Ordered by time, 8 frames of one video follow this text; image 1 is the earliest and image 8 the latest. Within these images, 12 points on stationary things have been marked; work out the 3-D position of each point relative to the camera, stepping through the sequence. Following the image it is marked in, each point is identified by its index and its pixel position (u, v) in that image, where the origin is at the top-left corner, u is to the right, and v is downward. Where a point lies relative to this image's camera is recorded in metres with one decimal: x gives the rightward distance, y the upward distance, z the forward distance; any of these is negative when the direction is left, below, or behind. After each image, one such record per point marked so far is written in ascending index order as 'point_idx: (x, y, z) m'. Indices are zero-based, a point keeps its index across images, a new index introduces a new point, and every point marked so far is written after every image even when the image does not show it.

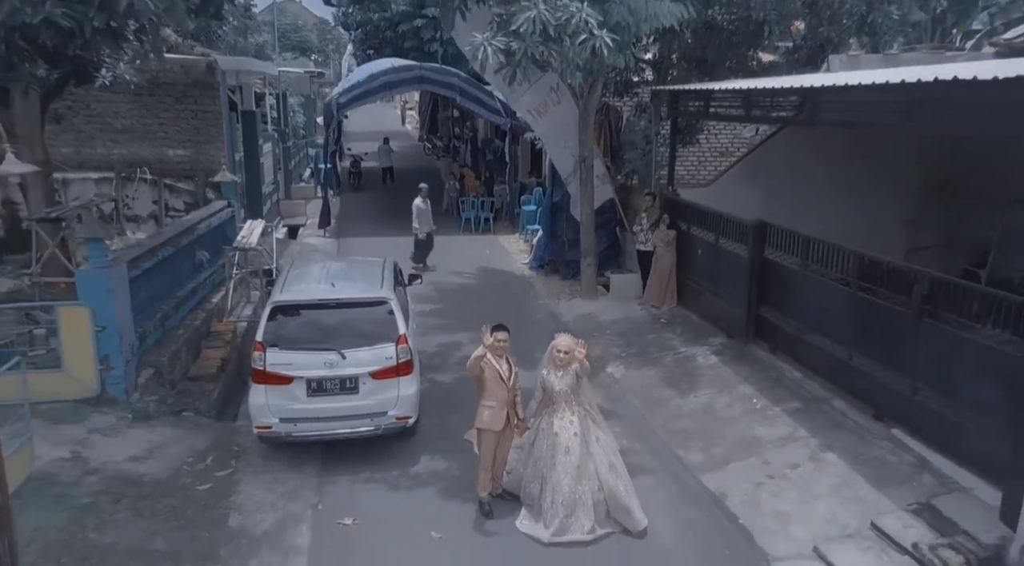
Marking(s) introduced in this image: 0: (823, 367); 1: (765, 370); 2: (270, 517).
0: (+2.9, -0.8, +7.4) m
1: (+2.5, -0.9, +7.9) m
2: (-1.8, -1.7, +5.9) m
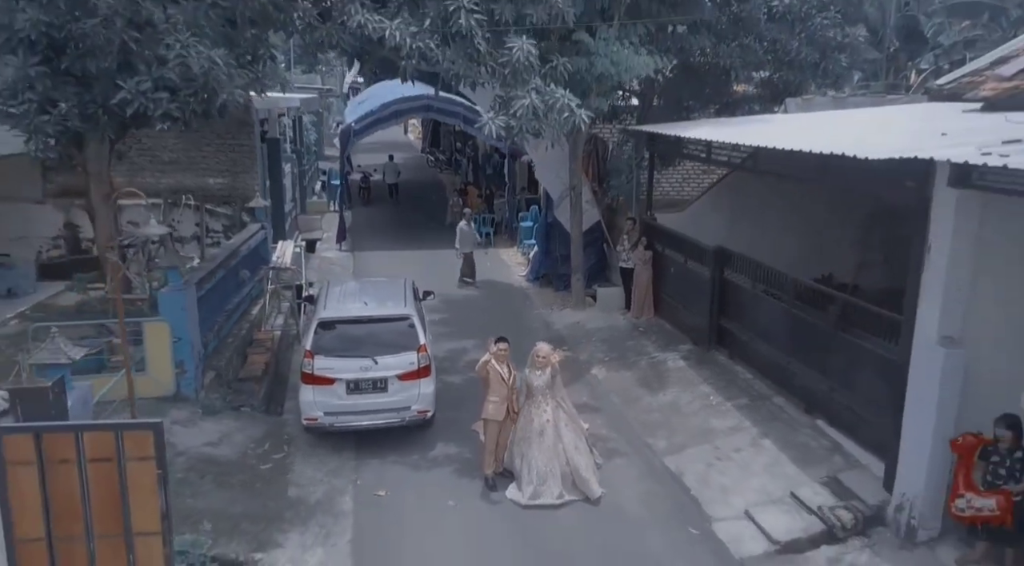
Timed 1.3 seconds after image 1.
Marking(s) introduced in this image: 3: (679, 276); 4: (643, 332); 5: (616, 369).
0: (+2.9, -1.0, +9.0) m
1: (+2.5, -1.1, +9.5) m
2: (-1.8, -1.9, +7.4) m
3: (+2.3, +0.1, +11.1) m
4: (+1.9, -0.7, +11.4) m
5: (+1.3, -1.1, +10.2) m
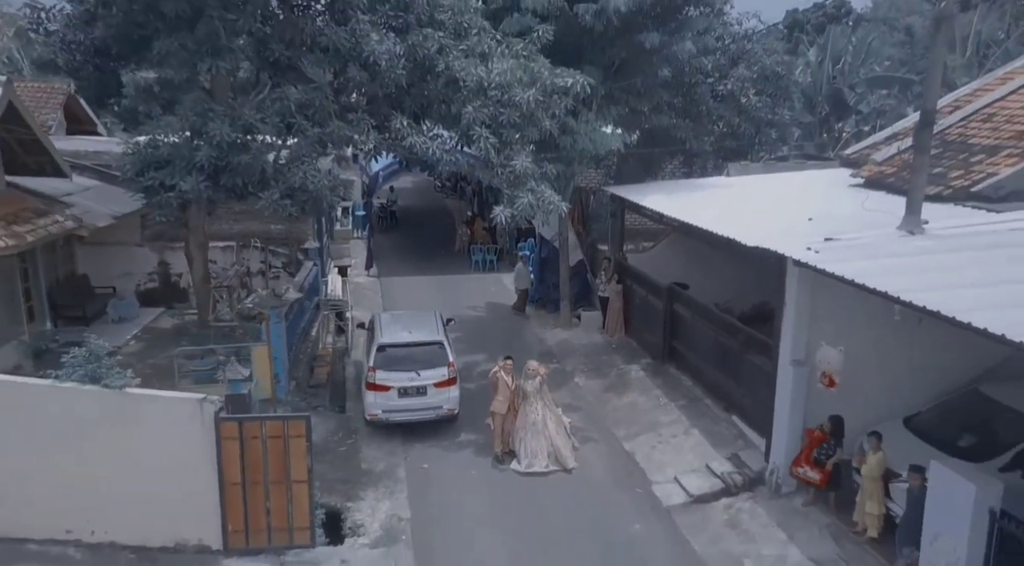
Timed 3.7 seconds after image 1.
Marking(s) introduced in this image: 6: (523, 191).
0: (+2.9, -1.5, +12.3) m
1: (+2.5, -1.6, +12.8) m
2: (-1.7, -2.4, +10.7) m
3: (+2.4, -0.4, +14.4) m
4: (+1.9, -1.2, +14.6) m
5: (+1.3, -1.6, +13.4) m
6: (+0.1, +1.2, +10.8) m
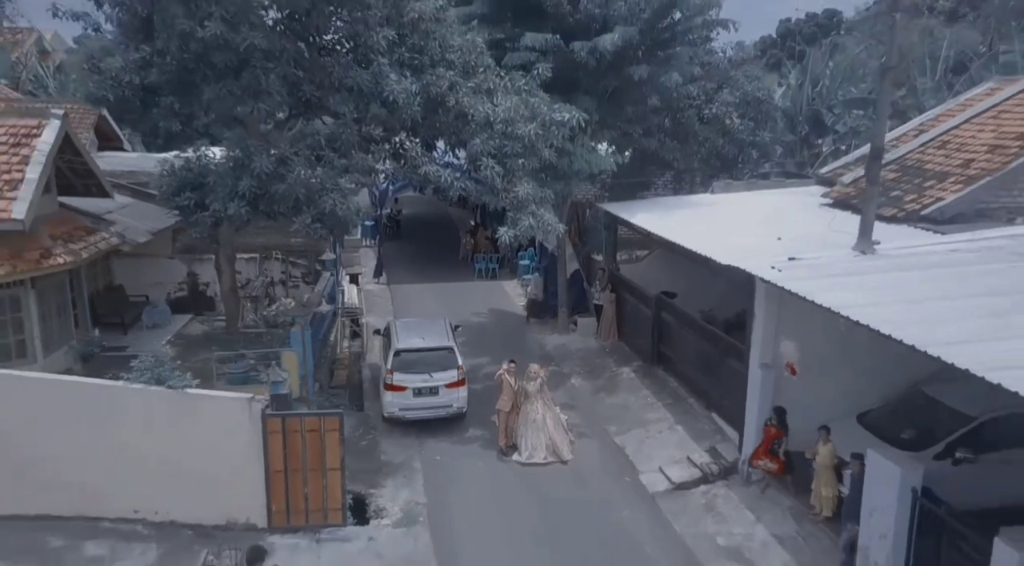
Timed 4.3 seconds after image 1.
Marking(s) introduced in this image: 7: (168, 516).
0: (+3.0, -1.7, +13.6) m
1: (+2.6, -1.8, +14.1) m
2: (-1.7, -2.6, +12.0) m
3: (+2.4, -0.6, +15.7) m
4: (+1.9, -1.4, +15.9) m
5: (+1.4, -1.8, +14.7) m
6: (+0.2, +1.0, +12.1) m
7: (-4.0, -2.7, +9.3) m
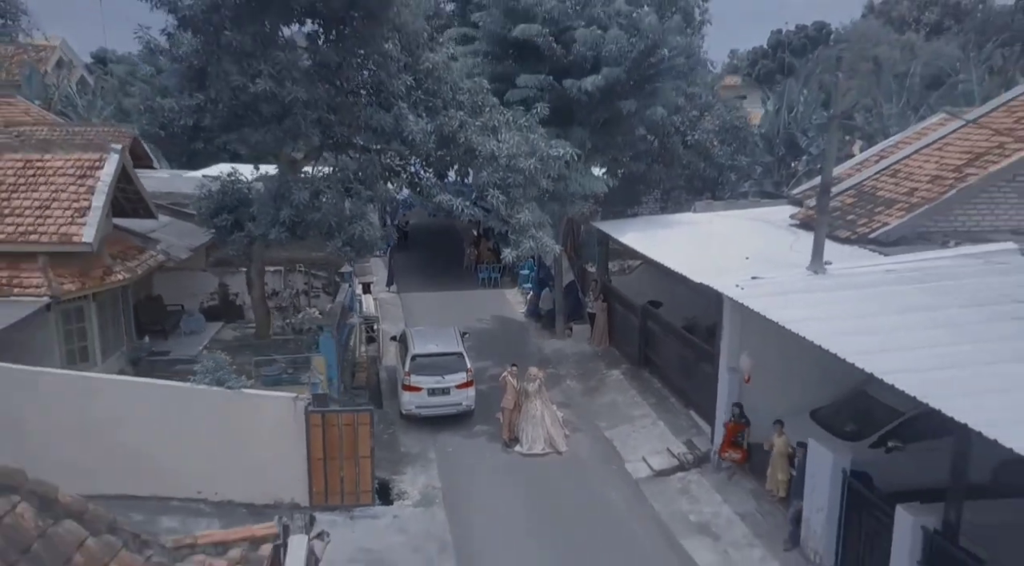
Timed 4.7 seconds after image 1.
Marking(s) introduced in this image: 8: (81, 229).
0: (+3.0, -1.9, +15.3) m
1: (+2.6, -2.0, +15.8) m
2: (-1.6, -2.8, +13.7) m
3: (+2.4, -0.8, +17.4) m
4: (+2.0, -1.6, +17.7) m
5: (+1.4, -2.0, +16.5) m
6: (+0.2, +0.8, +13.8) m
7: (-4.0, -3.0, +11.0) m
8: (-6.9, +0.9, +12.7) m
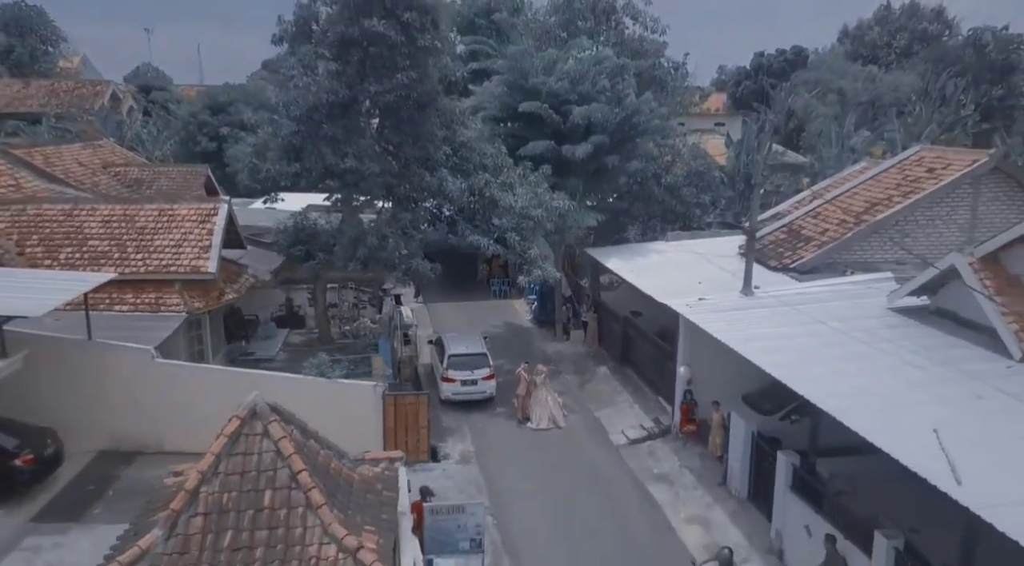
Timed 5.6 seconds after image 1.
0: (+3.3, -2.3, +19.9) m
1: (+2.9, -2.4, +20.4) m
2: (-1.4, -3.2, +18.3) m
3: (+2.7, -1.2, +22.0) m
4: (+2.2, -2.0, +22.3) m
5: (+1.7, -2.4, +21.1) m
6: (+0.5, +0.4, +18.4) m
7: (-3.7, -3.4, +15.6) m
8: (-6.6, +0.5, +17.3) m
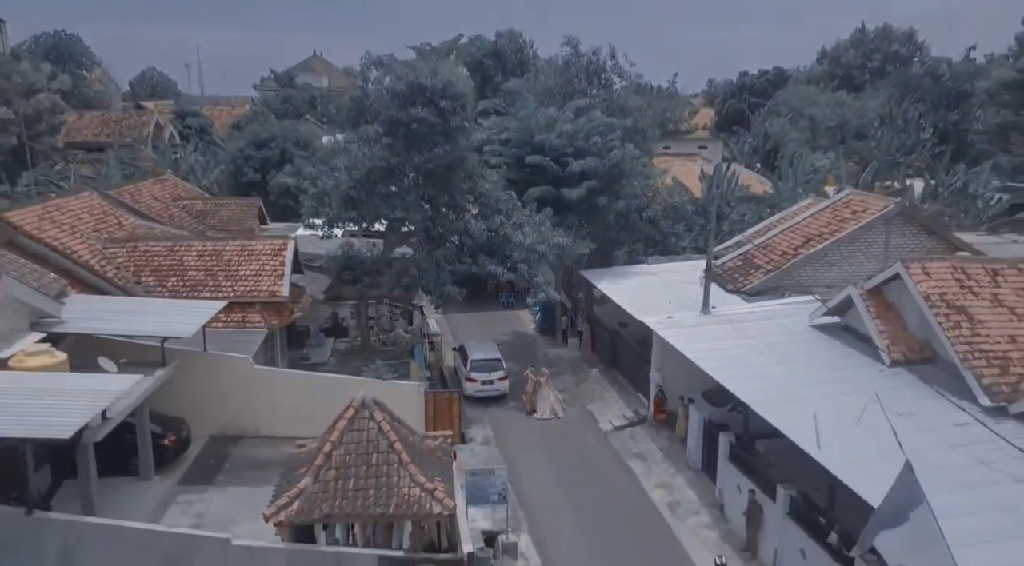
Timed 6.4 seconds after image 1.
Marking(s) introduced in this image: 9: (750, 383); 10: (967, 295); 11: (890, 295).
0: (+3.6, -2.9, +24.7) m
1: (+3.2, -3.0, +25.2) m
2: (-1.1, -3.8, +23.0) m
3: (+3.0, -1.8, +26.7) m
4: (+2.5, -2.6, +27.0) m
5: (+2.0, -3.0, +25.8) m
6: (+0.8, -0.2, +23.1) m
7: (-3.4, -4.0, +20.3) m
8: (-6.4, -0.1, +22.0) m
9: (+4.8, -2.0, +16.1) m
10: (+9.0, -0.2, +15.9) m
11: (+8.3, -0.3, +17.4) m
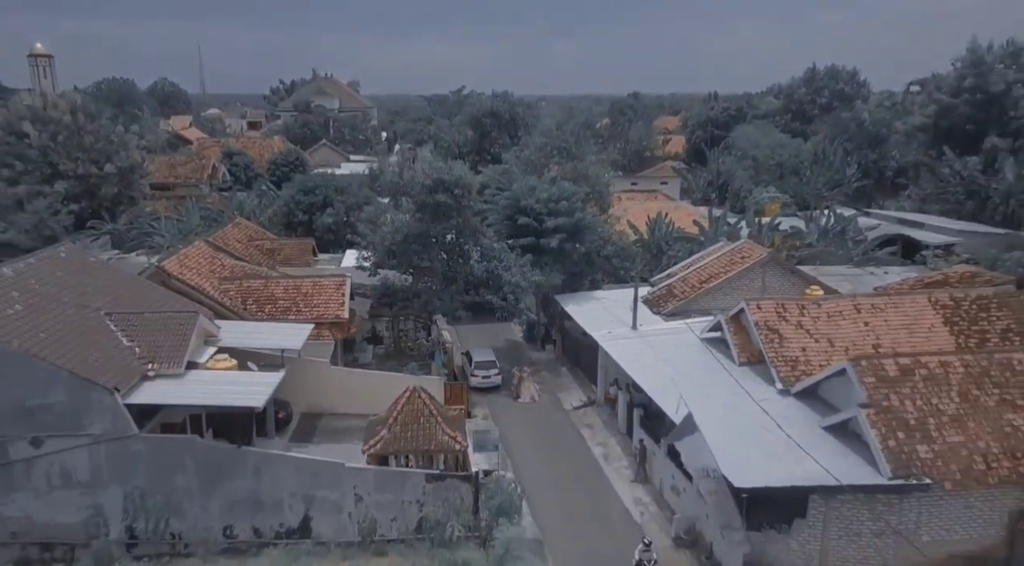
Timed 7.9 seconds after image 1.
0: (+3.2, -3.9, +34.4) m
1: (+2.8, -3.9, +34.9) m
2: (-1.4, -4.8, +32.8) m
3: (+2.6, -2.8, +36.5) m
4: (+2.2, -3.6, +36.8) m
5: (+1.6, -4.0, +35.6) m
6: (+0.4, -1.2, +32.9) m
7: (-3.7, -5.0, +30.1) m
8: (-6.7, -1.2, +31.7) m
9: (+4.5, -3.0, +25.9) m
10: (+8.7, -1.2, +25.7) m
11: (+7.9, -1.3, +27.2) m
